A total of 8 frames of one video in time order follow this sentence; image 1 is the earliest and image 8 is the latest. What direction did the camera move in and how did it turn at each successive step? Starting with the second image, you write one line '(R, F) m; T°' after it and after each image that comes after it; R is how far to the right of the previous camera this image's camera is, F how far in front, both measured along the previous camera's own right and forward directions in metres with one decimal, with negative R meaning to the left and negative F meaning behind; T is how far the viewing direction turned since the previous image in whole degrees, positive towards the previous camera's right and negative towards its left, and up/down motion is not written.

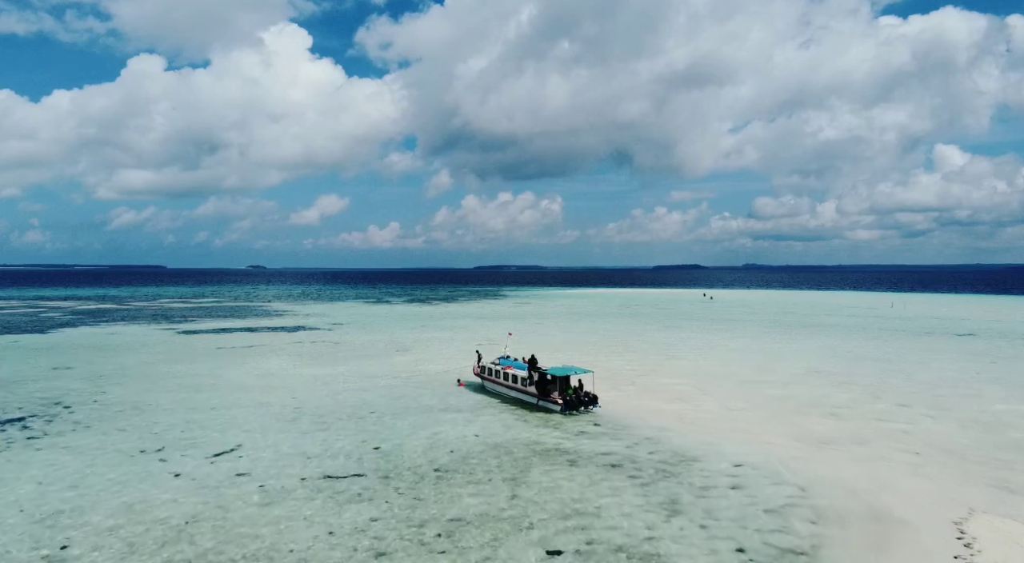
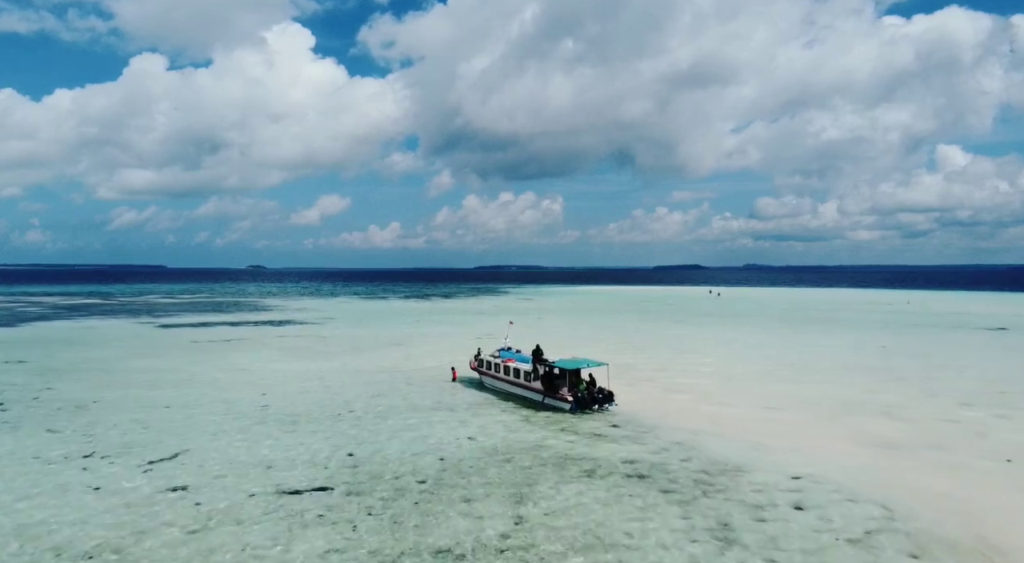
(-0.1, +4.5) m; 0°
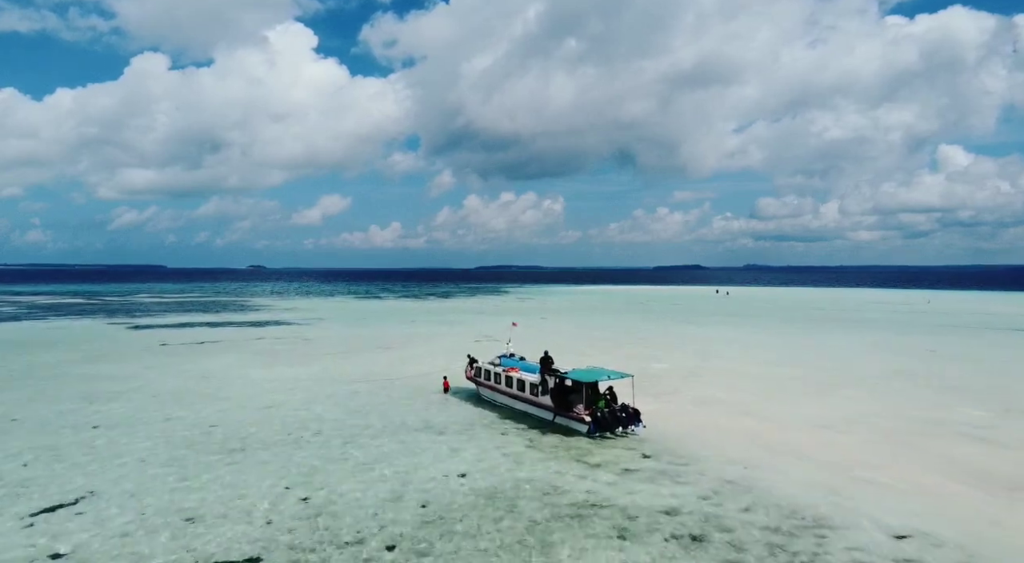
(-0.1, +5.0) m; 0°
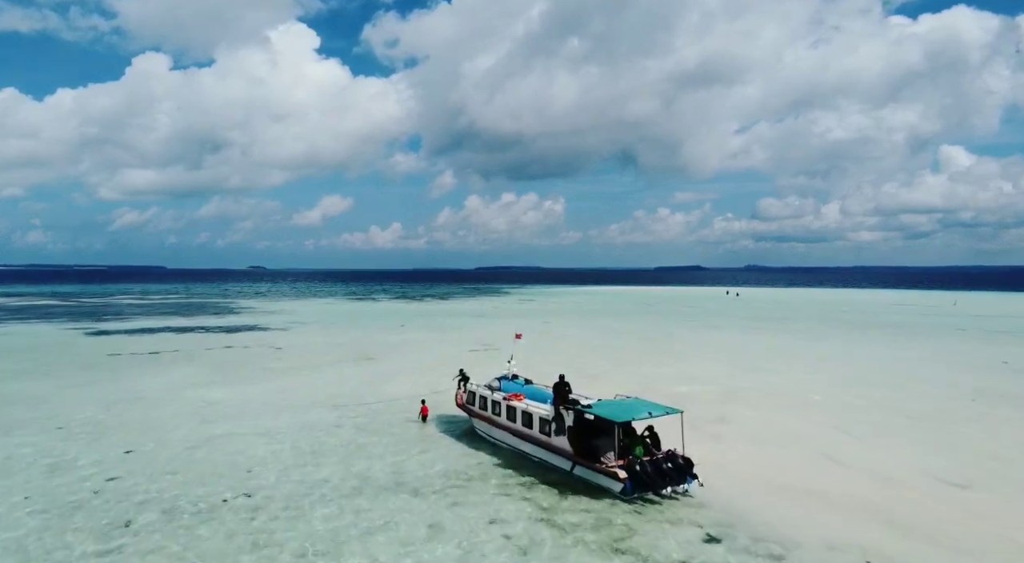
(-0.1, +6.3) m; 0°
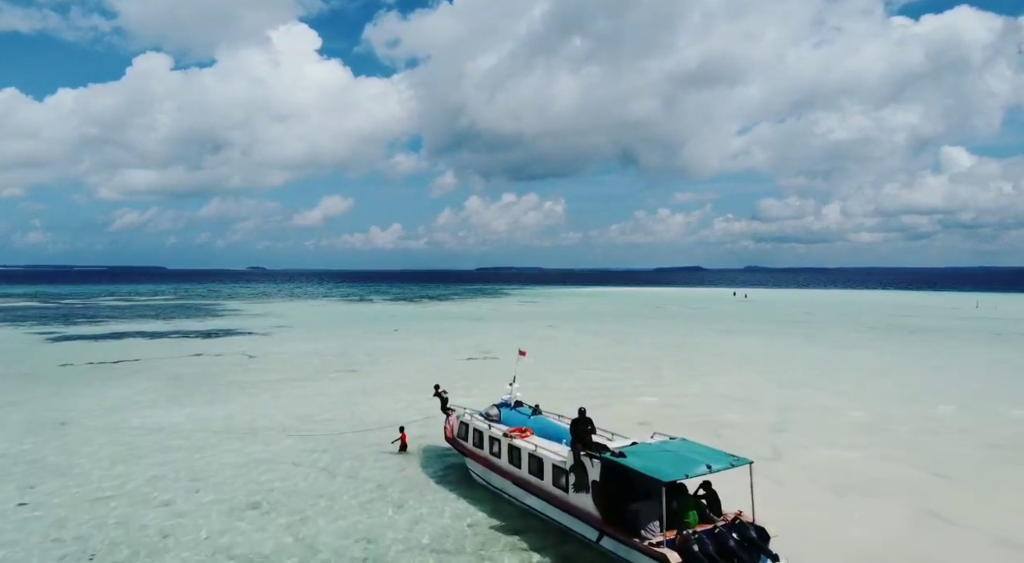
(-0.1, +4.6) m; 0°
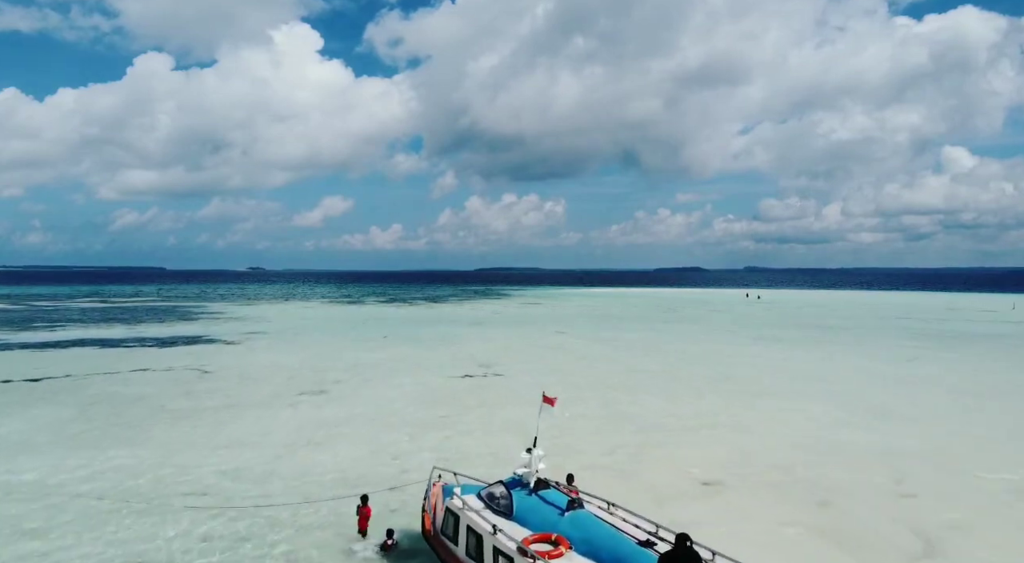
(-0.3, +6.6) m; 0°
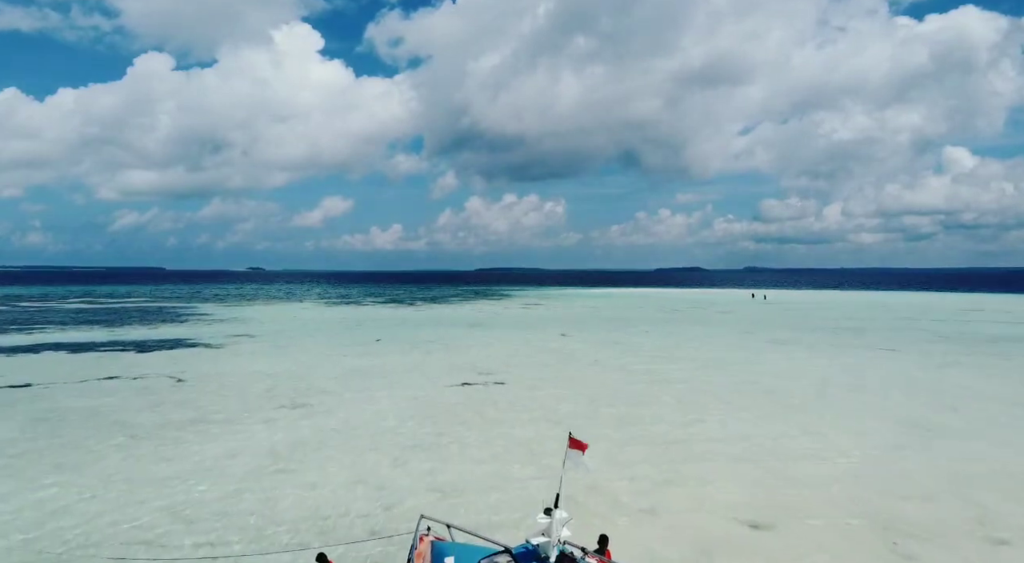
(-0.1, +2.9) m; 0°
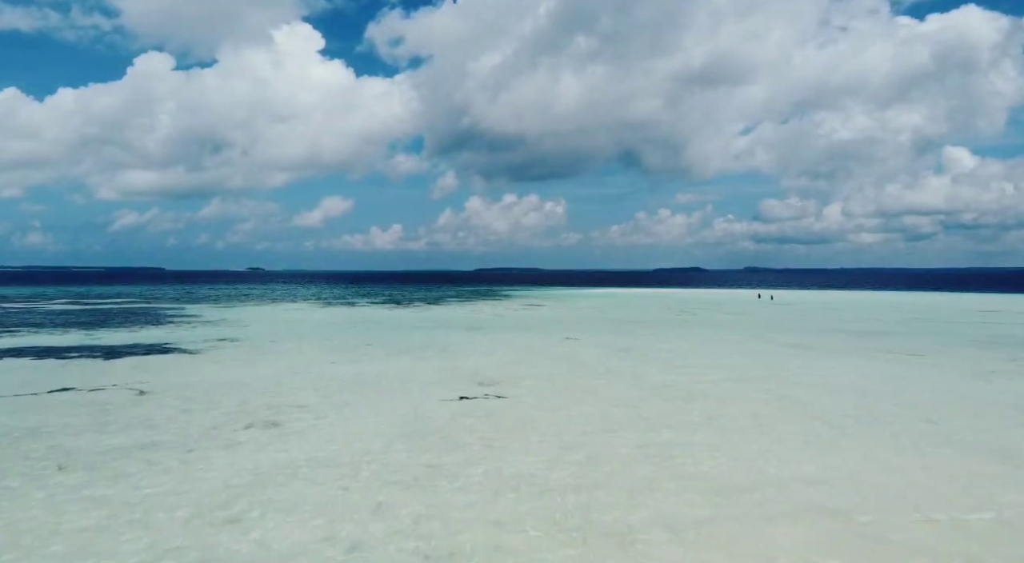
(-0.2, +3.3) m; 0°
